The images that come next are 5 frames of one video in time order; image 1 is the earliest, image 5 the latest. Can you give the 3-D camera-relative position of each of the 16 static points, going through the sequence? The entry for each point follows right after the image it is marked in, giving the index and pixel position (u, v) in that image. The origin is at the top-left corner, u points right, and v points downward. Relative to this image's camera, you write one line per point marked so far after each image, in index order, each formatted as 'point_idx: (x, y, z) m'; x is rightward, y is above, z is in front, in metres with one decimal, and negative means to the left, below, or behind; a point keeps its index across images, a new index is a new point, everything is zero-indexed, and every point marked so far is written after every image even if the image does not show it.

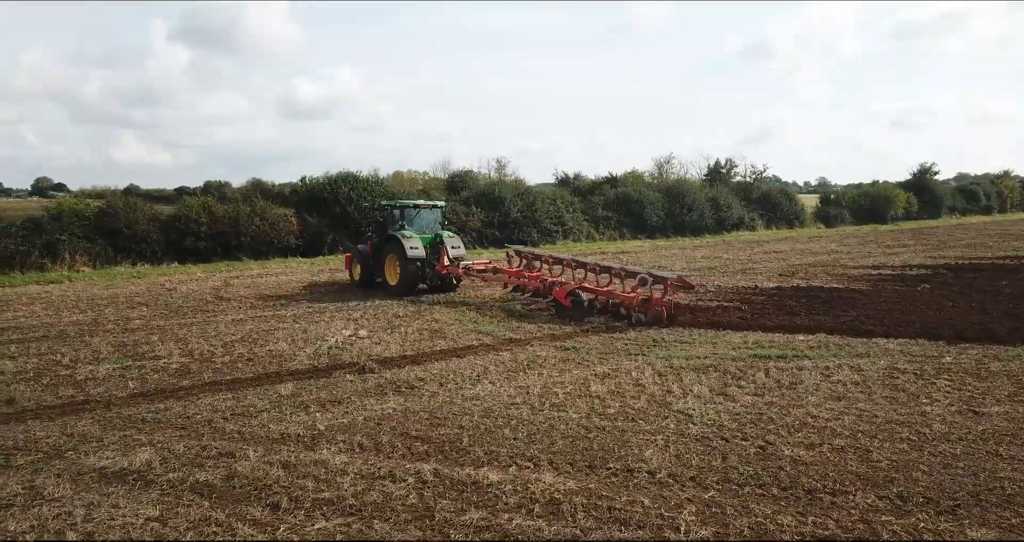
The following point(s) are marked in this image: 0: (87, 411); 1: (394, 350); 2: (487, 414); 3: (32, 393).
0: (-3.1, -1.0, +5.5) m
1: (-1.1, -0.8, +7.4) m
2: (-0.2, -1.0, +5.3) m
3: (-3.7, -1.0, +6.0) m
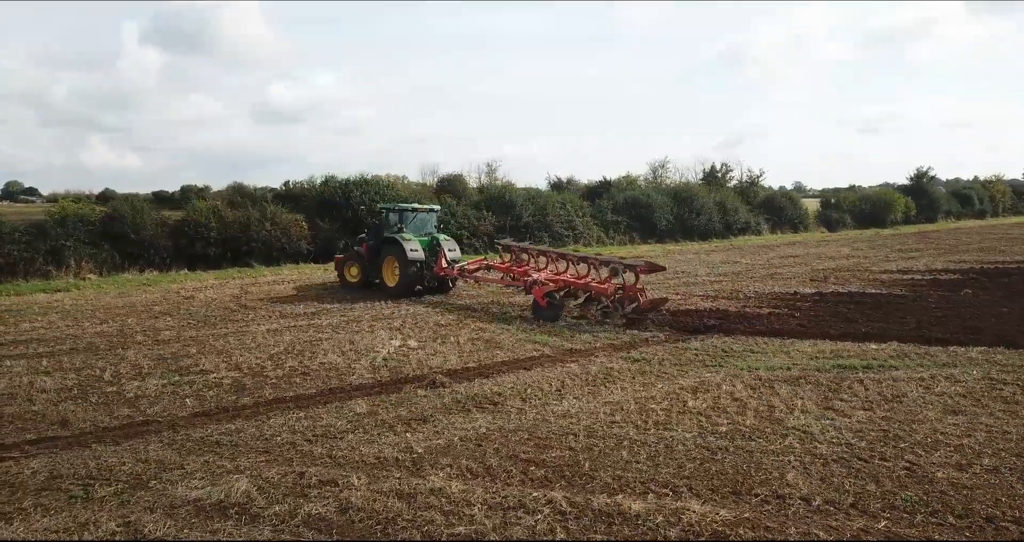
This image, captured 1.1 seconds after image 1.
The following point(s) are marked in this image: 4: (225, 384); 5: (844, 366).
0: (-2.4, -1.1, +5.1) m
1: (-0.5, -0.9, +7.1) m
2: (+0.5, -1.0, +4.9) m
3: (-3.1, -1.0, +5.5) m
4: (-2.4, -0.9, +6.4) m
5: (+2.9, -0.8, +6.7) m
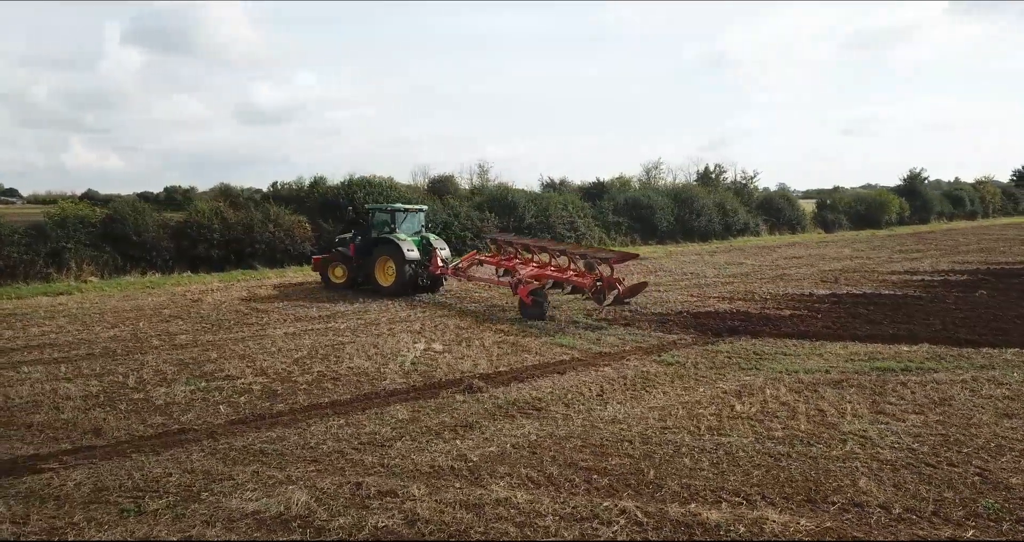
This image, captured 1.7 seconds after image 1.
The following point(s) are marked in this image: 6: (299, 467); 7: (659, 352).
0: (-2.1, -1.1, +4.9) m
1: (-0.2, -0.9, +6.9) m
2: (+0.8, -1.1, +4.8) m
3: (-2.8, -1.1, +5.3) m
4: (-2.1, -1.0, +6.2) m
5: (+3.2, -0.8, +6.6) m
6: (-1.2, -1.1, +4.4) m
7: (+1.5, -0.8, +7.5) m
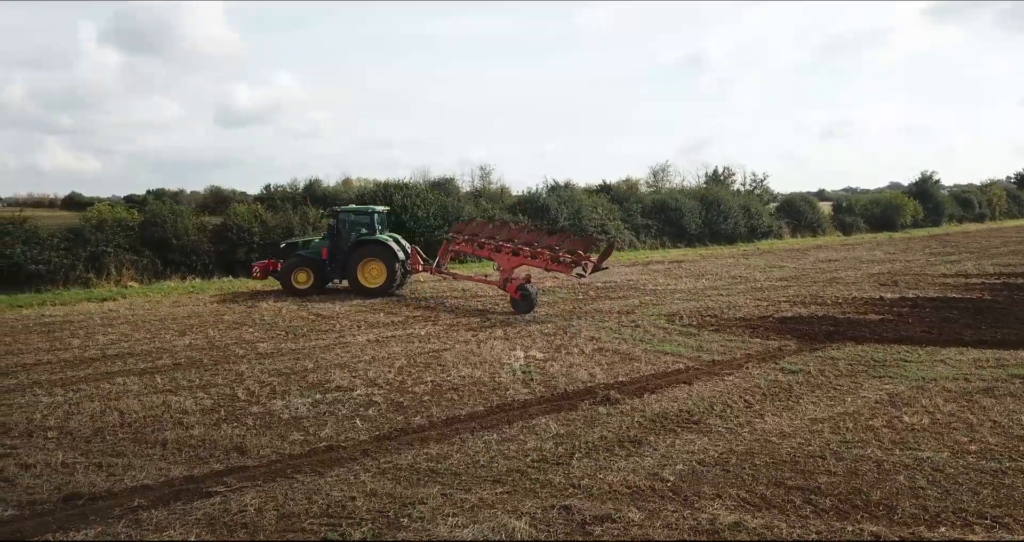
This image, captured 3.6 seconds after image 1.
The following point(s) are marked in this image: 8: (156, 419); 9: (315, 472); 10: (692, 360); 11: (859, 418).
0: (-1.0, -1.1, +4.6) m
1: (+0.8, -0.9, +6.6) m
2: (+1.9, -1.1, +4.5) m
3: (-1.7, -1.1, +5.0) m
4: (-1.0, -1.0, +5.9) m
5: (+4.2, -0.9, +6.4) m
6: (-0.1, -1.2, +4.1) m
7: (+2.5, -0.8, +7.2) m
8: (-2.5, -1.1, +5.4) m
9: (-1.1, -1.2, +4.4) m
10: (+1.7, -0.8, +7.3) m
11: (+2.4, -1.0, +5.3) m
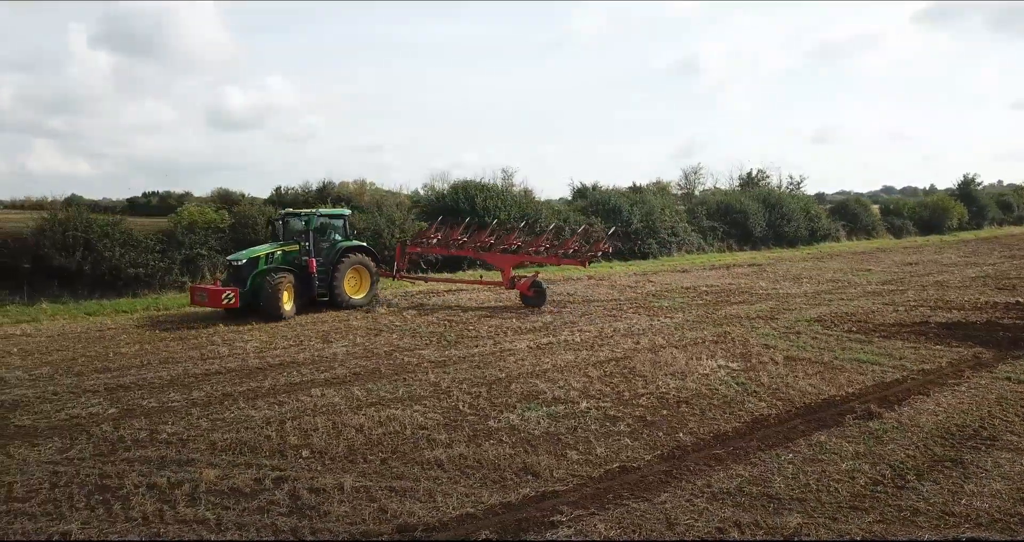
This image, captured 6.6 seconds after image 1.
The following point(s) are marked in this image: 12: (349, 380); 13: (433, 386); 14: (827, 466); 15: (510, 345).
0: (+0.8, -1.2, +4.2) m
1: (+2.6, -1.0, +6.3) m
2: (+3.7, -1.1, +4.2) m
3: (+0.1, -1.1, +4.6) m
4: (+0.8, -1.0, +5.5) m
5: (+6.0, -0.9, +6.0) m
6: (+1.7, -1.2, +3.7) m
7: (+4.3, -0.9, +6.9) m
8: (-0.7, -1.1, +5.0) m
9: (+0.7, -1.2, +4.0) m
10: (+3.5, -0.9, +6.9) m
11: (+4.2, -1.0, +4.9) m
12: (-1.4, -0.9, +6.6) m
13: (-0.7, -1.0, +6.4) m
14: (+1.8, -1.1, +4.4) m
15: (0.0, -0.8, +8.2) m
